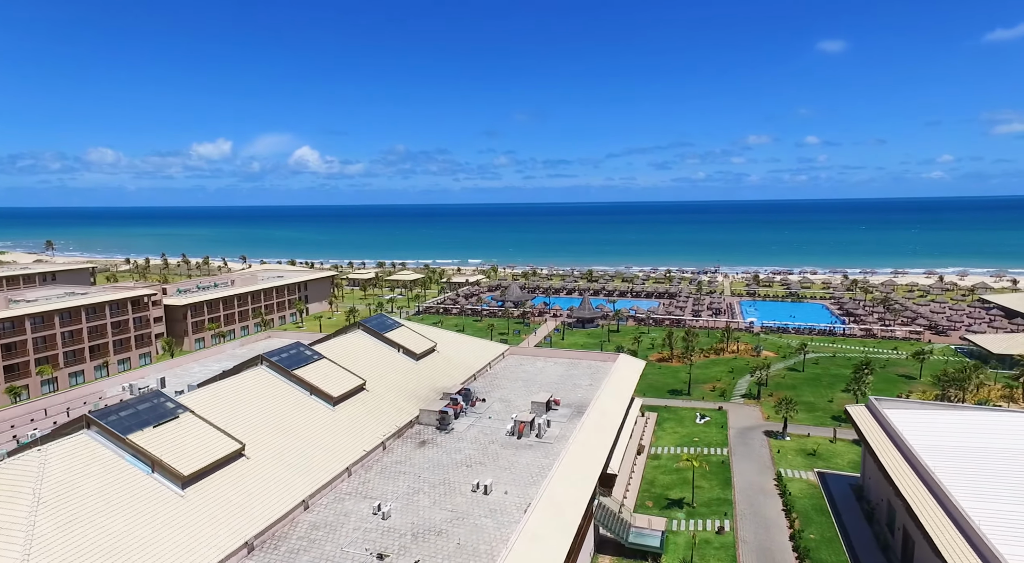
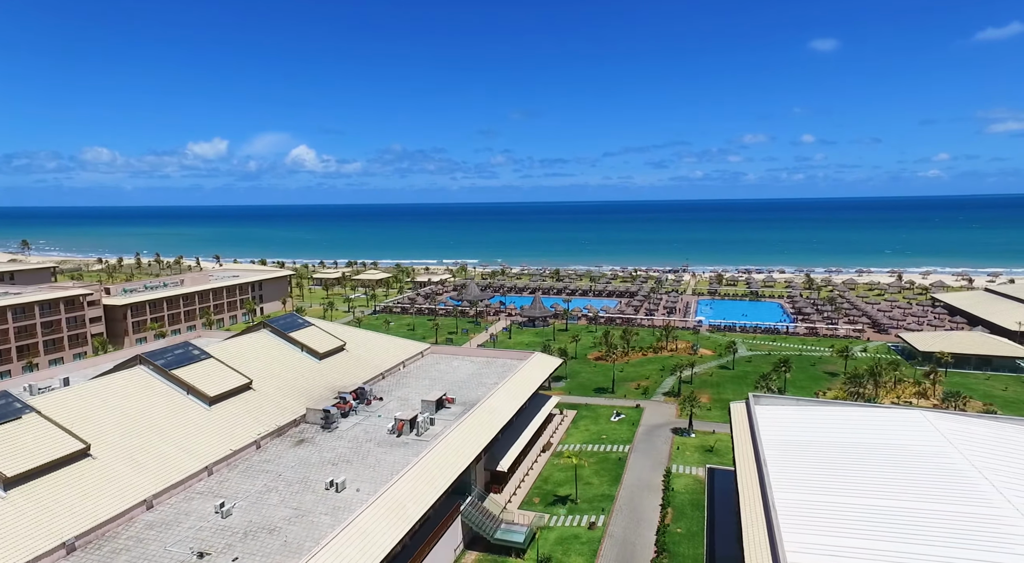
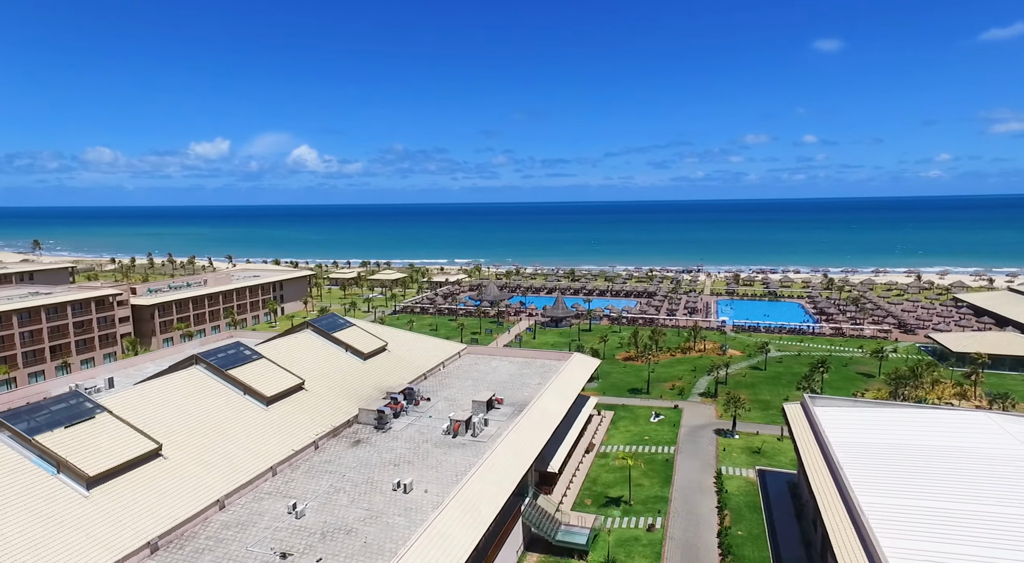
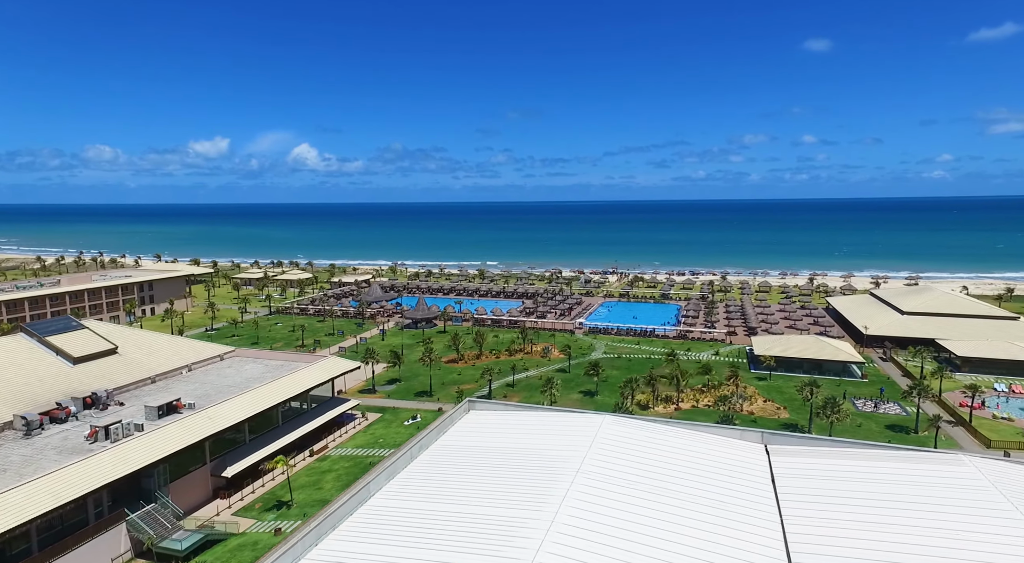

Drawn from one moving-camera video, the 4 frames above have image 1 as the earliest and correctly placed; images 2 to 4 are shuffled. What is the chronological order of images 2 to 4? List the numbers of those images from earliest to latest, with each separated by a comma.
3, 2, 4
